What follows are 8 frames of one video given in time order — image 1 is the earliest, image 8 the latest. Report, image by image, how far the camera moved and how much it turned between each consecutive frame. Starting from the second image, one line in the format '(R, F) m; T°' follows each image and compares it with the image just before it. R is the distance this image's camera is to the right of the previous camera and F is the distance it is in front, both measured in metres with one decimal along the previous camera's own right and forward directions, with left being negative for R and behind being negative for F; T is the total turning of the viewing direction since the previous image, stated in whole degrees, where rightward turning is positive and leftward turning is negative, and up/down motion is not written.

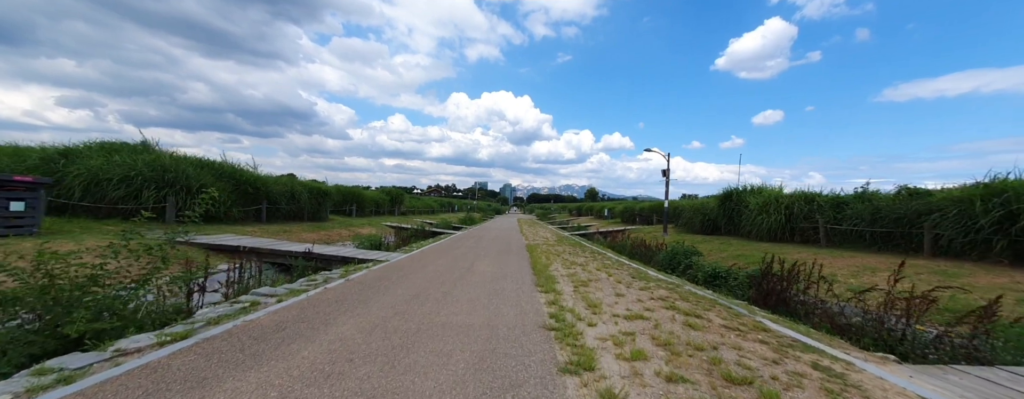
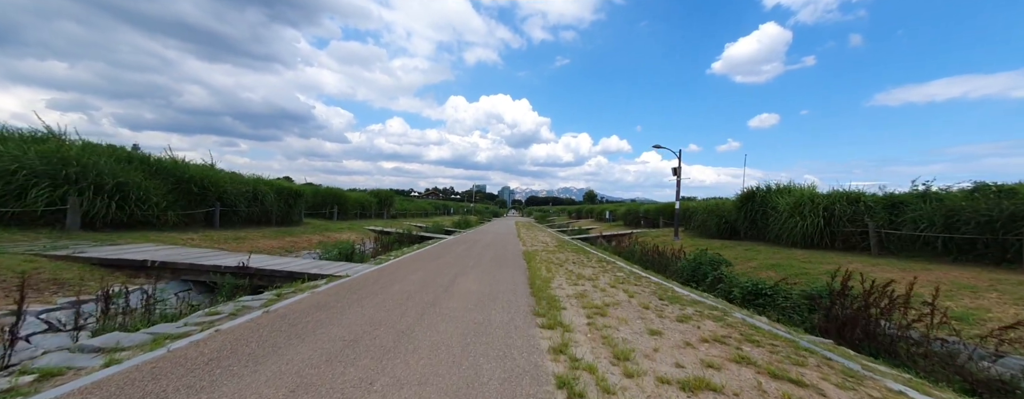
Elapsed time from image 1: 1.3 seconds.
(+0.1, +2.0) m; 0°
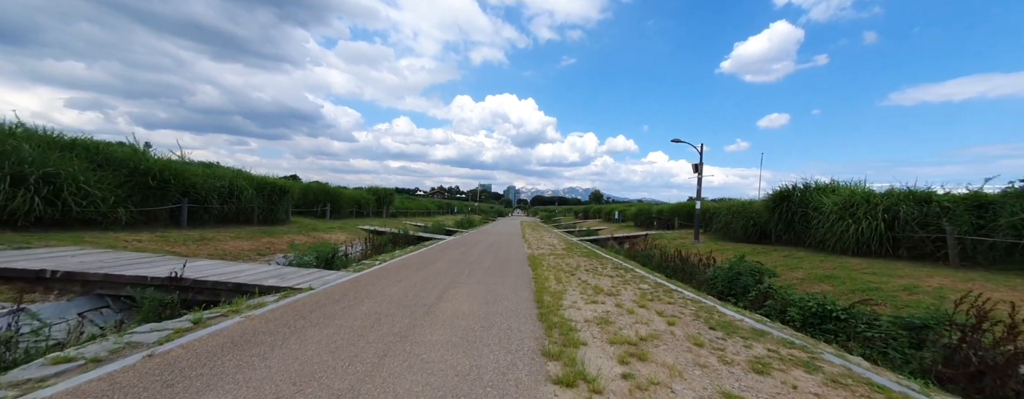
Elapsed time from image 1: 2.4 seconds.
(0.0, +1.6) m; -1°
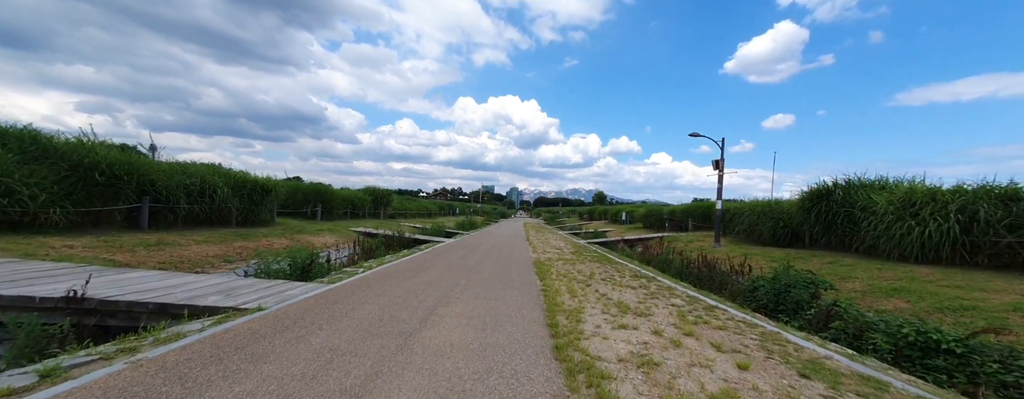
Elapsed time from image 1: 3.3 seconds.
(0.0, +1.4) m; 0°
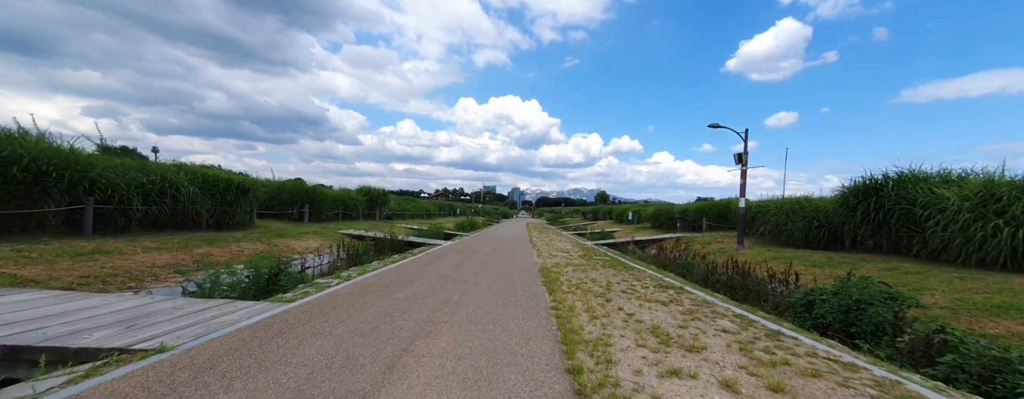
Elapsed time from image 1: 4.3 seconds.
(0.0, +1.5) m; 0°
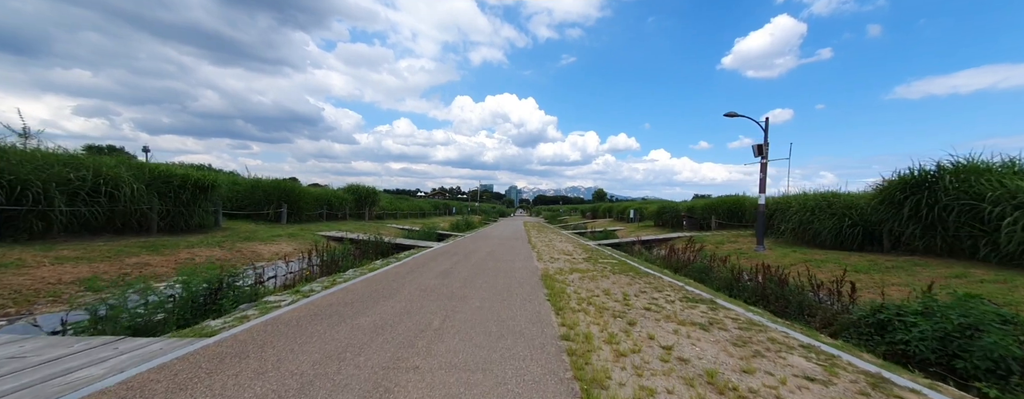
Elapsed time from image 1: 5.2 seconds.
(0.0, +1.5) m; 0°
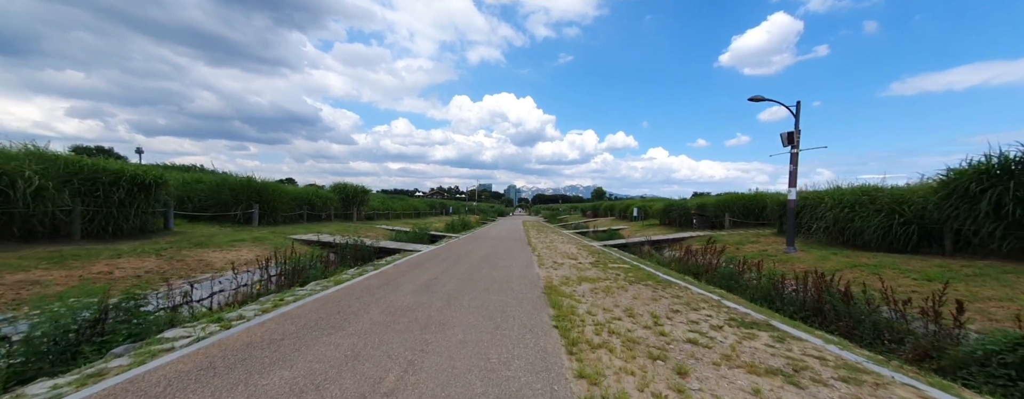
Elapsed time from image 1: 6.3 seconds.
(+0.1, +1.7) m; 0°
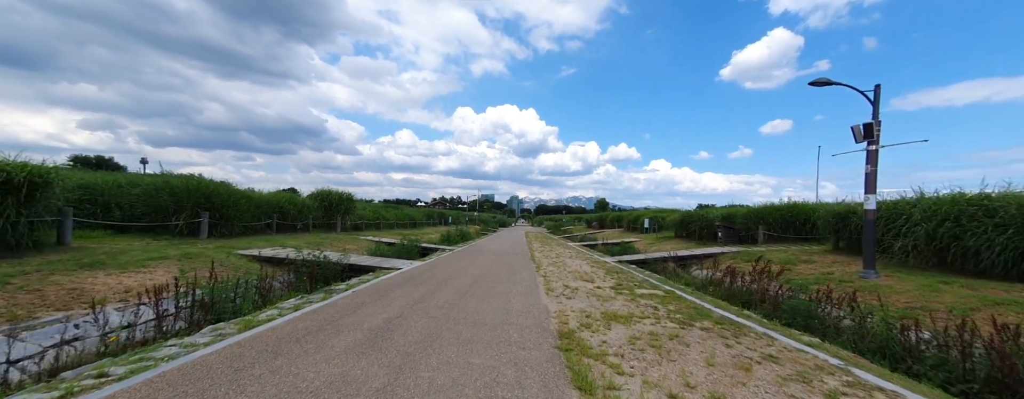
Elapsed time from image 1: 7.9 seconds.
(+0.1, +2.6) m; 0°
